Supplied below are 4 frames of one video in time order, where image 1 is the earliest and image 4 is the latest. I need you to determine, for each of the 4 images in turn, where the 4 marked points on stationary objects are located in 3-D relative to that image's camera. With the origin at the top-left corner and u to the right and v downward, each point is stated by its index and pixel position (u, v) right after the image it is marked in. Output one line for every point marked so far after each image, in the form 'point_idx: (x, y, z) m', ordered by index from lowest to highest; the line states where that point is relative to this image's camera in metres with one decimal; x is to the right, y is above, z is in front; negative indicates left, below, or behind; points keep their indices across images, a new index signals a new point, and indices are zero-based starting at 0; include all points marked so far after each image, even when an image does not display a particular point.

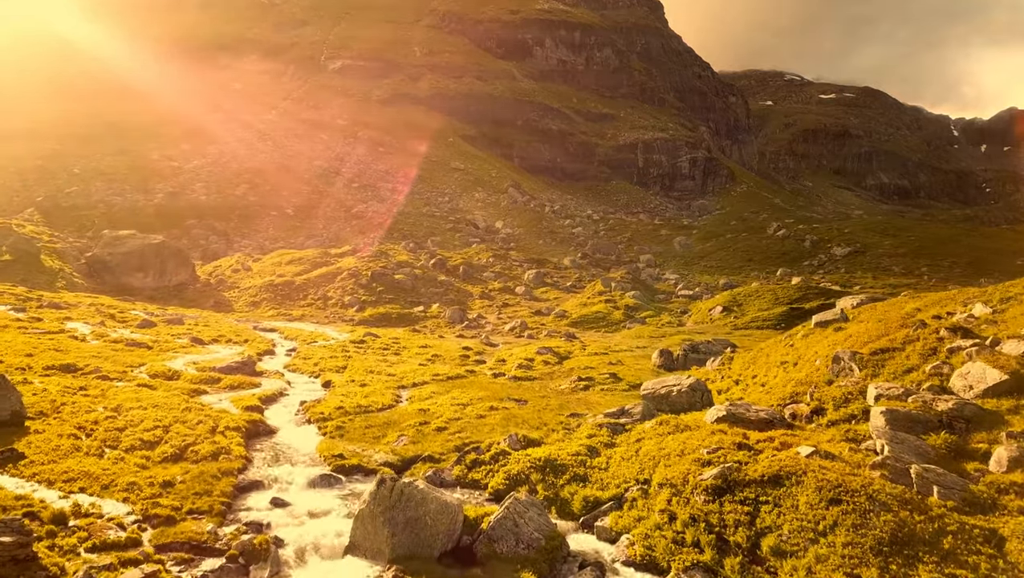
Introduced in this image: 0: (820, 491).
0: (+9.5, -6.3, +17.3) m
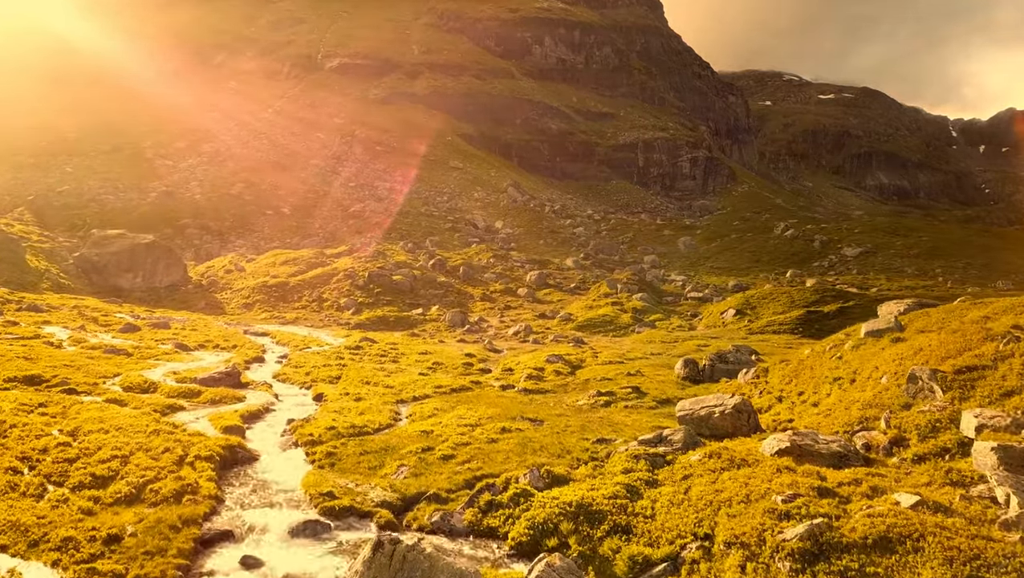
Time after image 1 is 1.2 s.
0: (+10.4, -6.6, +13.3) m
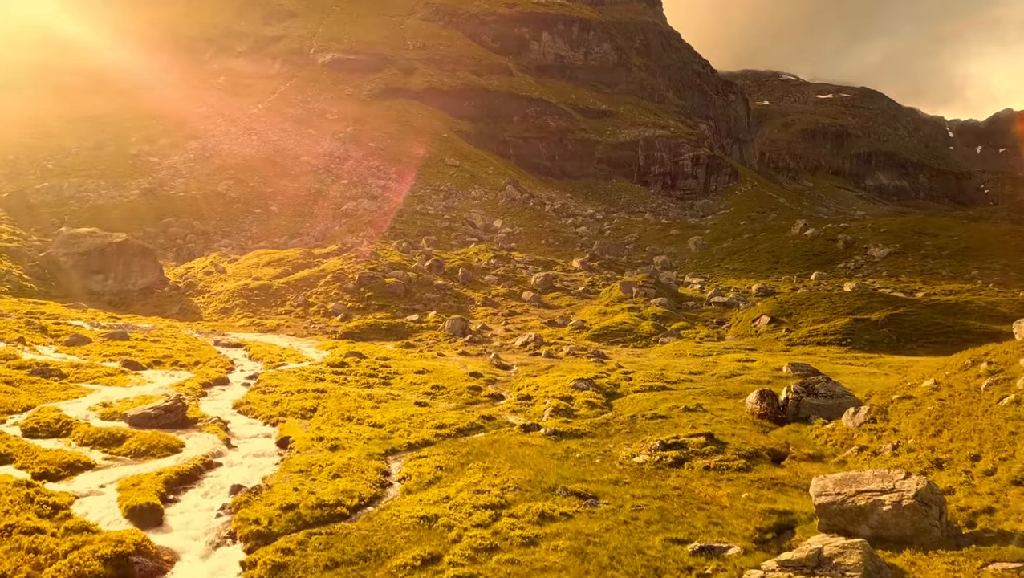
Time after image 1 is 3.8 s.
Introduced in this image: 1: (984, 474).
0: (+12.1, -7.2, +3.7) m
1: (+16.8, -6.3, +20.0) m
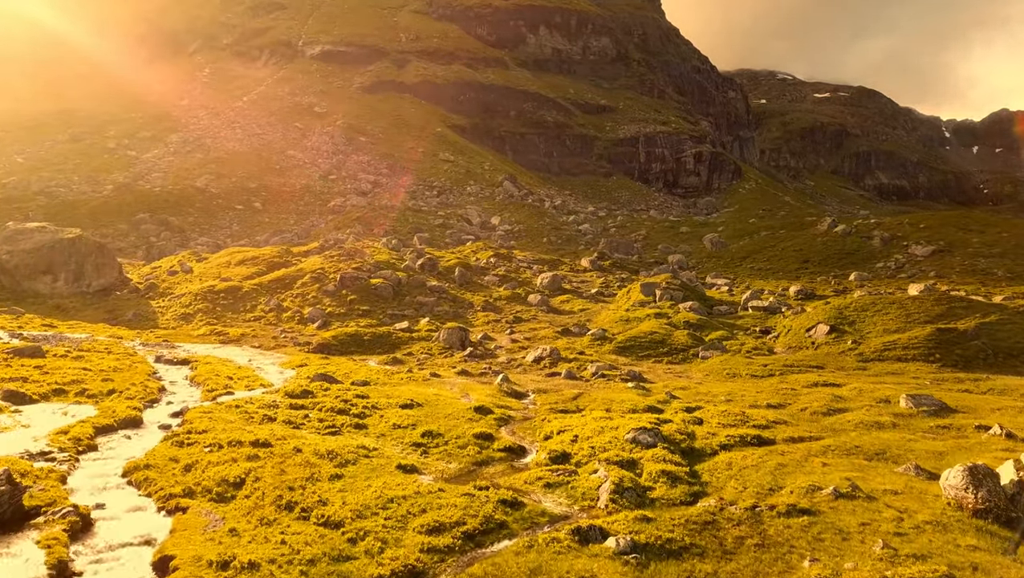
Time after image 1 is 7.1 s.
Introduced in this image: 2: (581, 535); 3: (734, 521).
0: (+14.0, -7.5, -9.4) m
1: (+18.5, -6.6, +6.9) m
2: (+2.2, -8.3, +19.2) m
3: (+7.8, -8.1, +19.7) m
